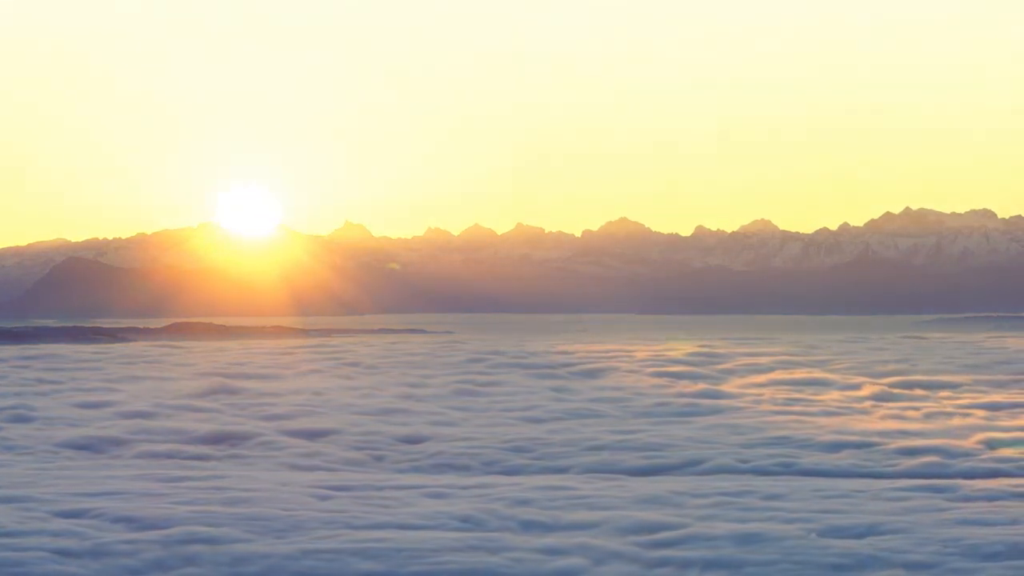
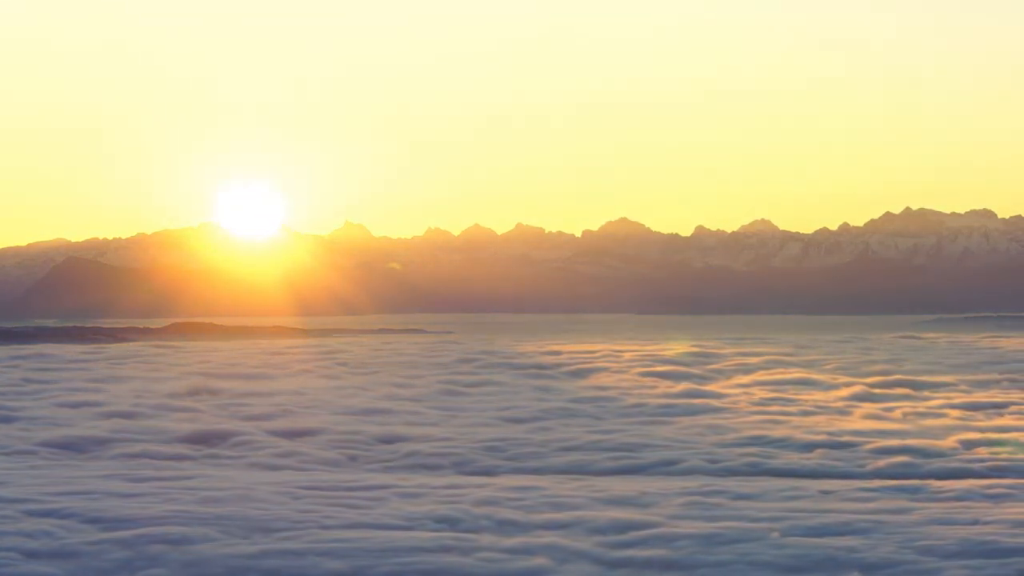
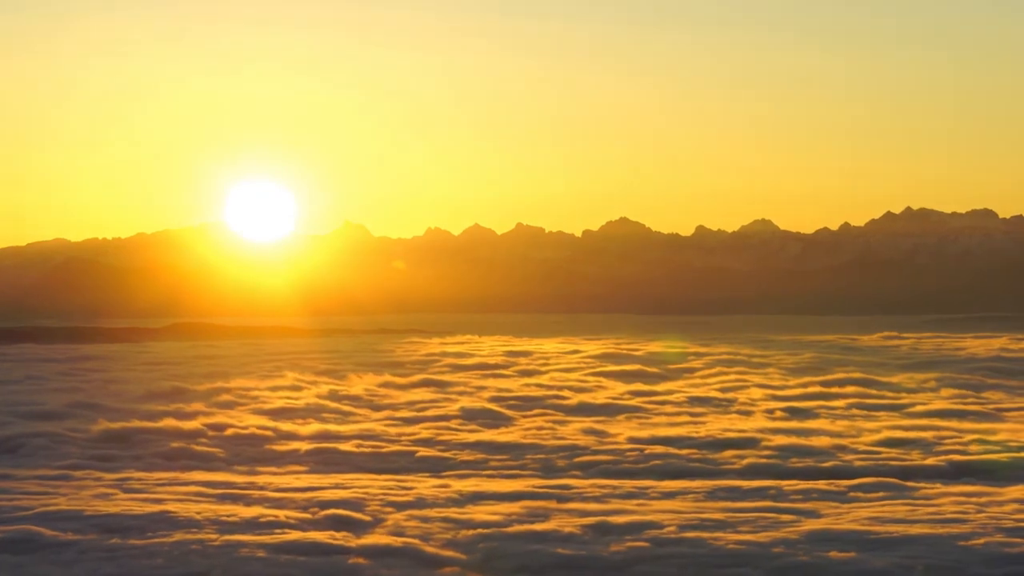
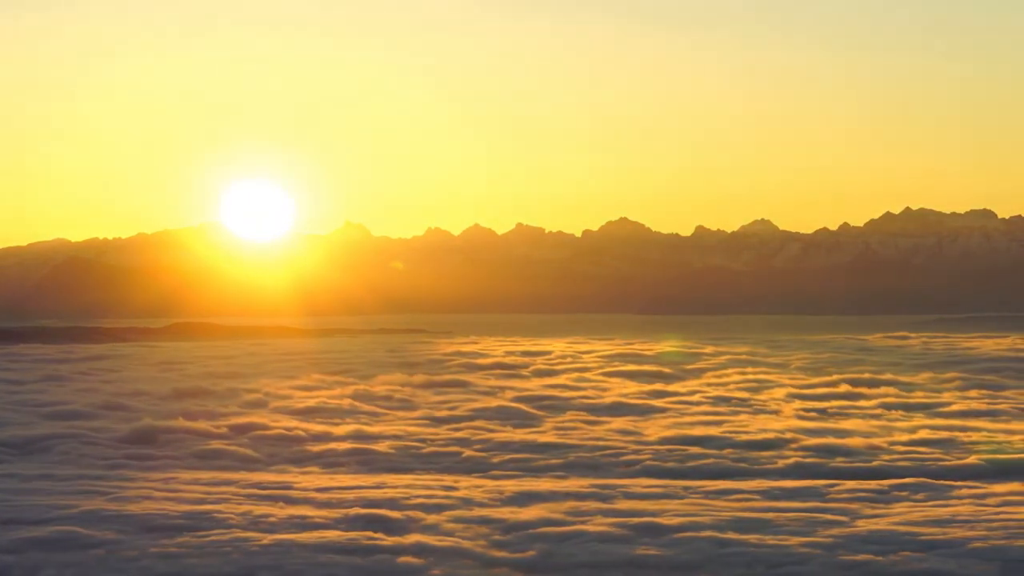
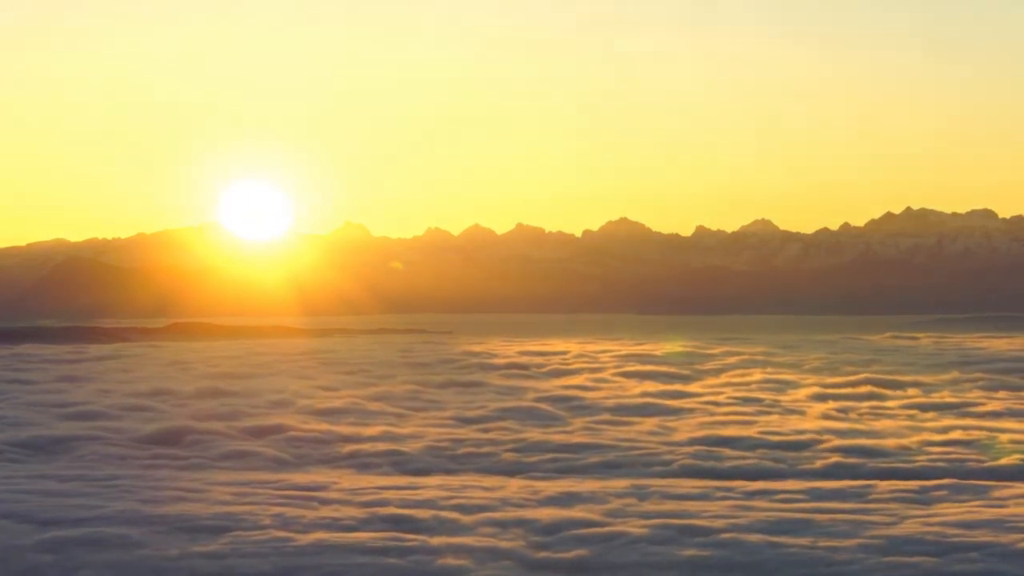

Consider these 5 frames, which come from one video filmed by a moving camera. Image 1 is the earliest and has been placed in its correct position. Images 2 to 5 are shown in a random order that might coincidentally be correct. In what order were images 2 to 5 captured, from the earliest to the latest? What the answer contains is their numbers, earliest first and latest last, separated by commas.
2, 5, 4, 3
